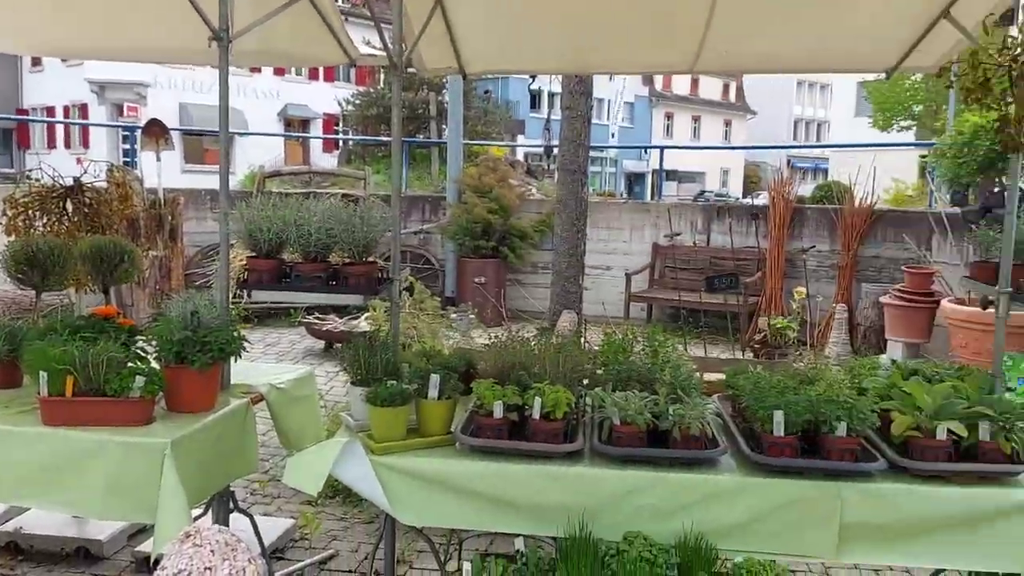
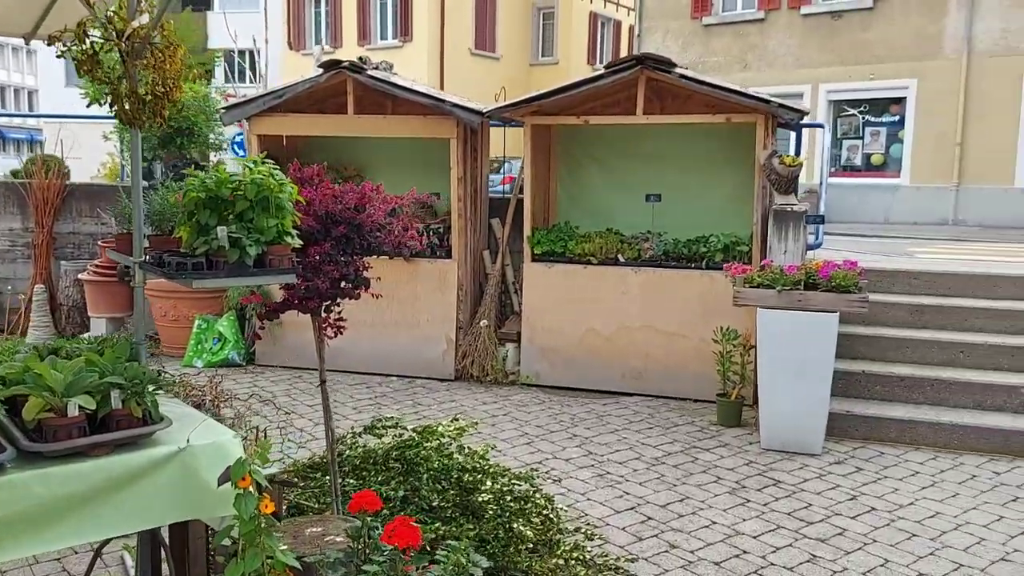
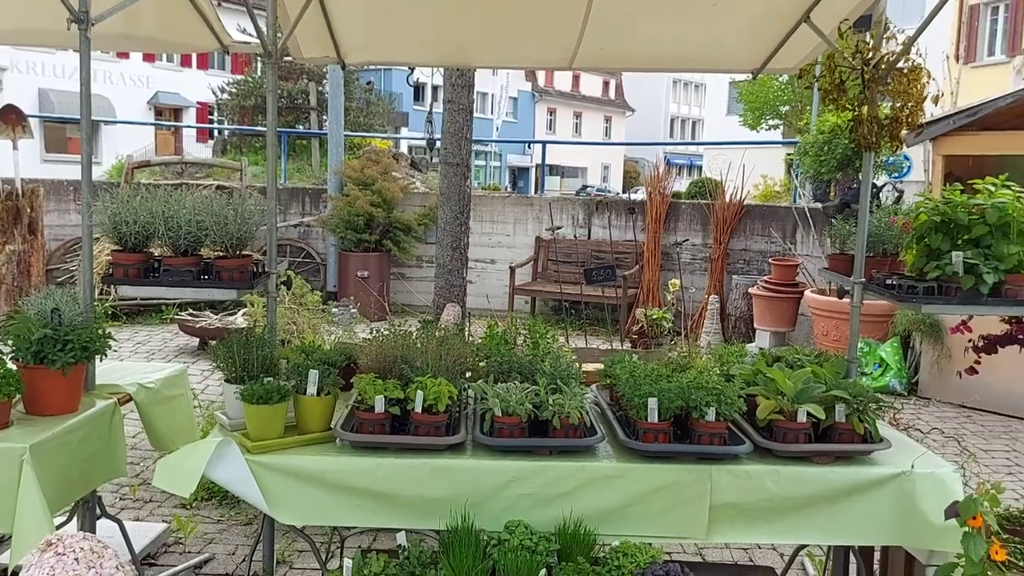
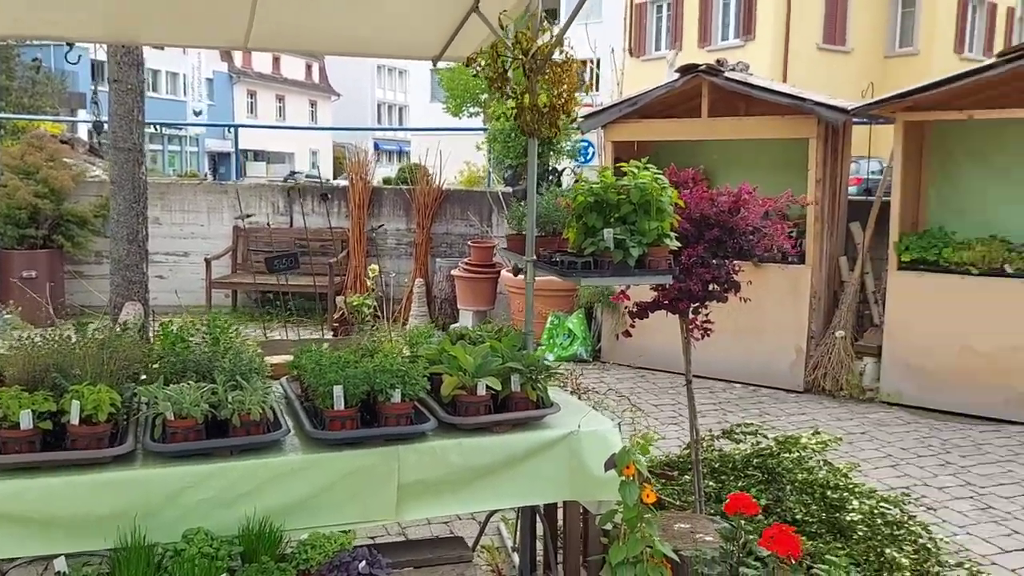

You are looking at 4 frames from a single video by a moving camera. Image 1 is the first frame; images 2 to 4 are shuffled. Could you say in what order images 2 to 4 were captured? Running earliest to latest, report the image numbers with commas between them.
3, 4, 2
